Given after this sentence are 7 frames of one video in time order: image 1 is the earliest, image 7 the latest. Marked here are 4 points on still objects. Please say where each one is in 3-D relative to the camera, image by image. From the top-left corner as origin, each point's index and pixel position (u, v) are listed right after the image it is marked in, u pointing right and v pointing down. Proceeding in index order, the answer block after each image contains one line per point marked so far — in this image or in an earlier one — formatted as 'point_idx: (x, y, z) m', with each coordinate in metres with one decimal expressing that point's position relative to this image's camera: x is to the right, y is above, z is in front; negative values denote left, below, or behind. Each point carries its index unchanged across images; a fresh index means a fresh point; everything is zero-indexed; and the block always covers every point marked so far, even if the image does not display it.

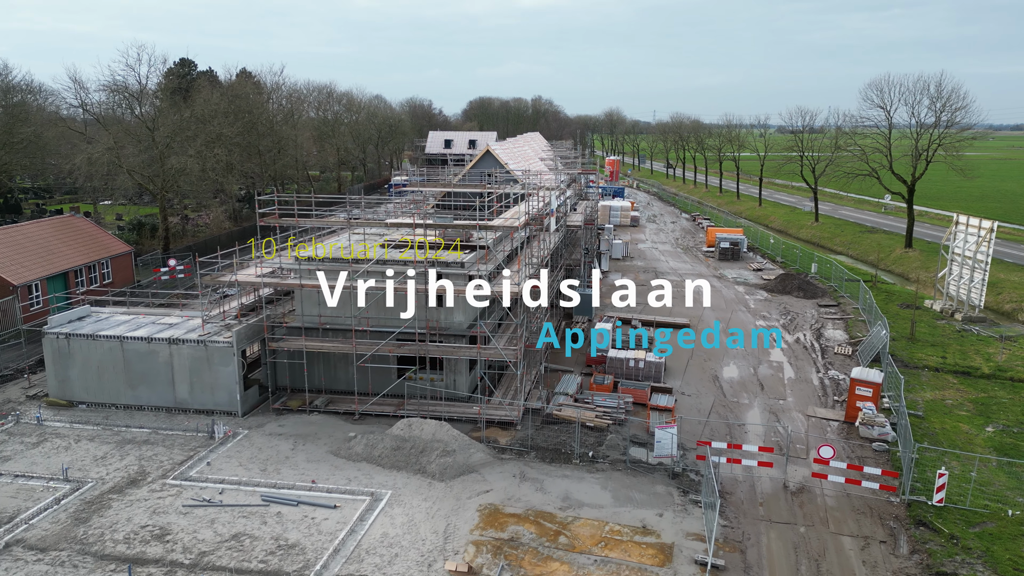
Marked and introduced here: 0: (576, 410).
0: (+1.6, -3.1, +17.9) m
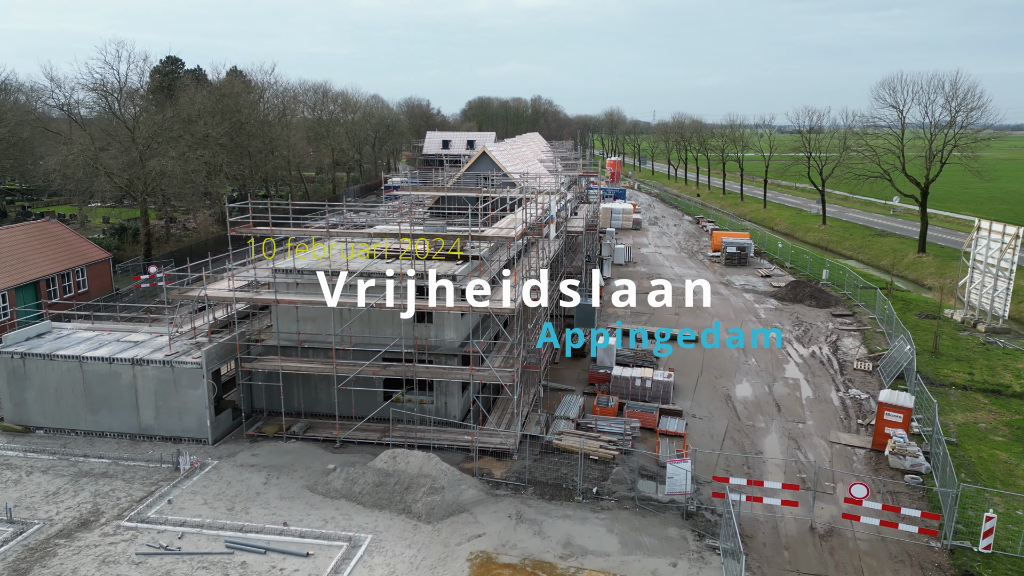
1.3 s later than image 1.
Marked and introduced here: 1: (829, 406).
0: (+1.5, -3.5, +16.3) m
1: (+9.1, -3.4, +20.0) m
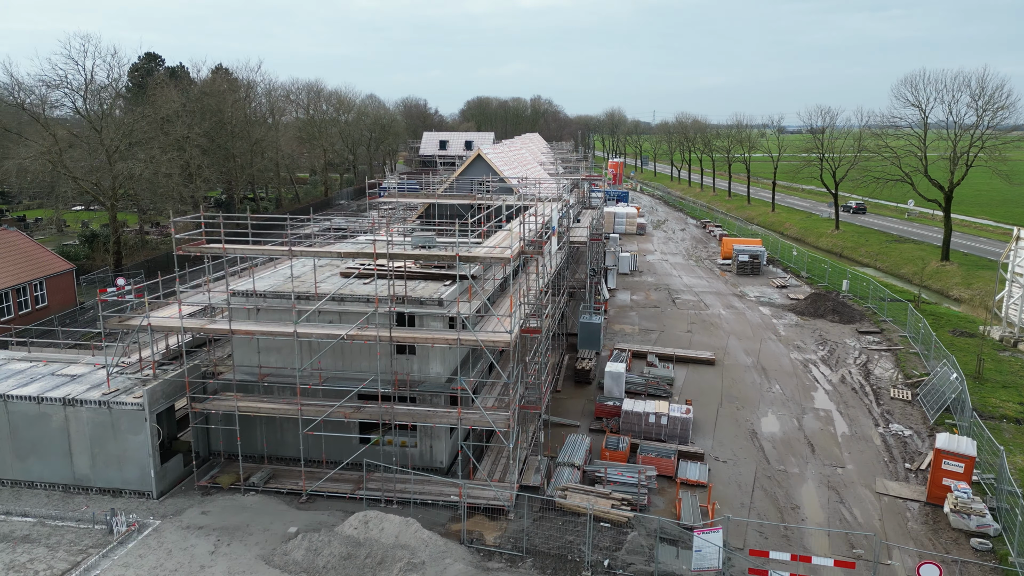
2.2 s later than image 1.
0: (+1.4, -4.1, +13.9) m
1: (+9.0, -4.0, +17.6) m
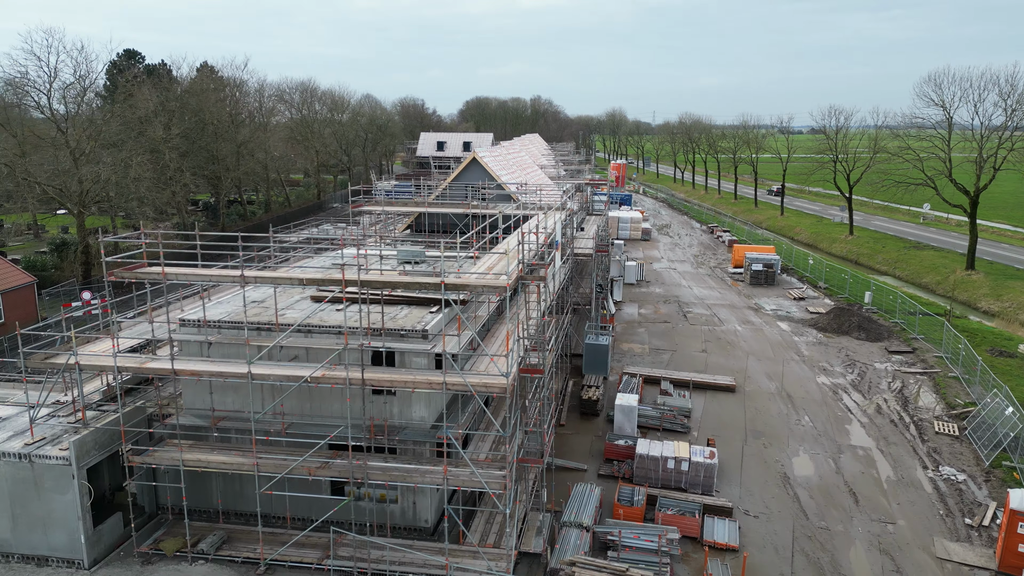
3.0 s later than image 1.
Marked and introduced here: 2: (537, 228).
0: (+1.4, -4.6, +11.6) m
1: (+8.9, -4.5, +15.3) m
2: (+0.7, +1.6, +18.8) m
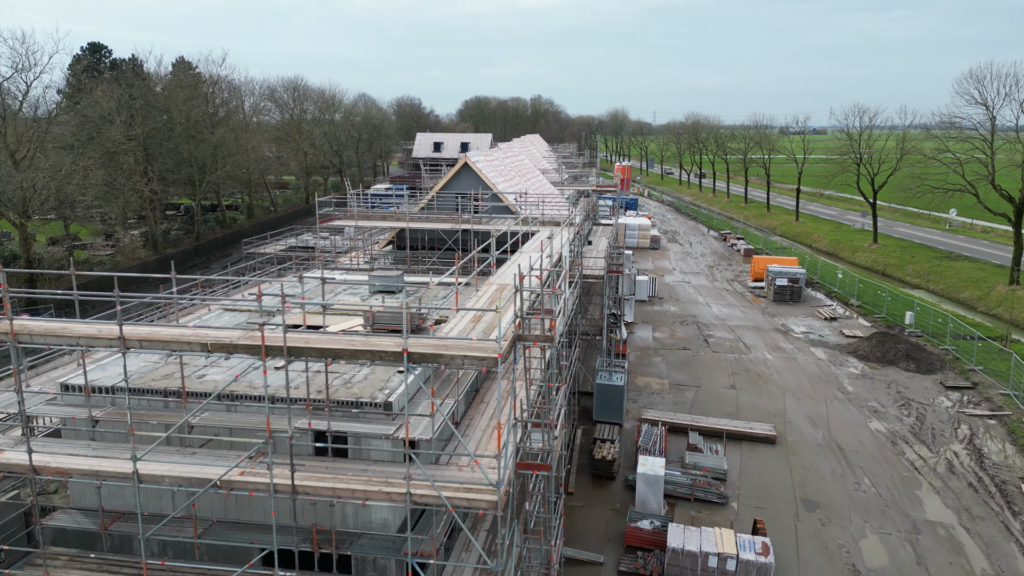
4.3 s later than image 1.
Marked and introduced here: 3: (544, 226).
0: (+1.3, -5.4, +8.2) m
1: (+8.9, -5.3, +11.9) m
2: (+0.6, +0.8, +15.5) m
3: (+0.9, +1.7, +19.2) m
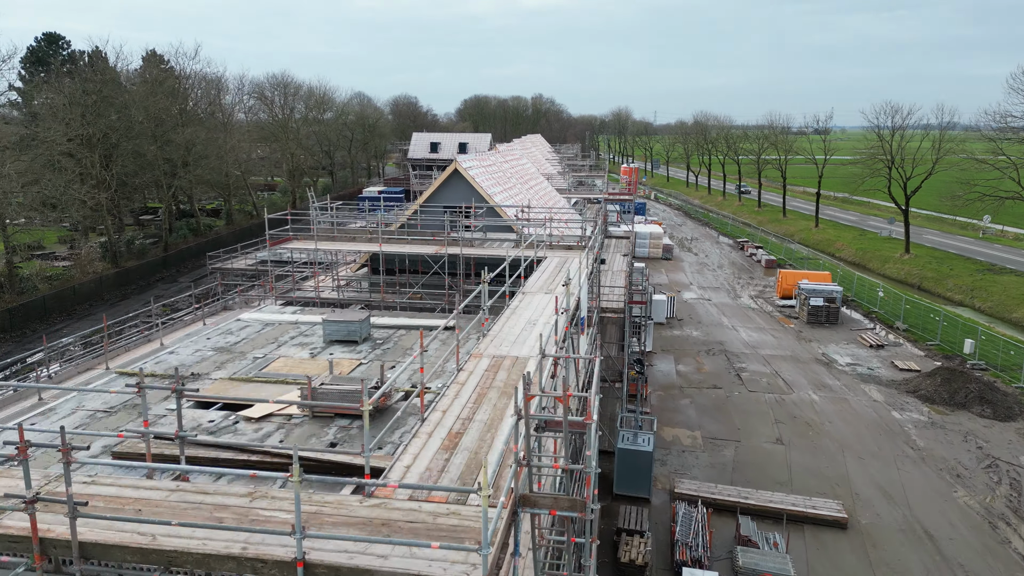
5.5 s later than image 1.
0: (+1.3, -6.2, +4.5) m
1: (+8.8, -6.1, +8.2) m
2: (+0.6, 0.0, +11.8) m
3: (+0.9, +0.9, +15.5) m
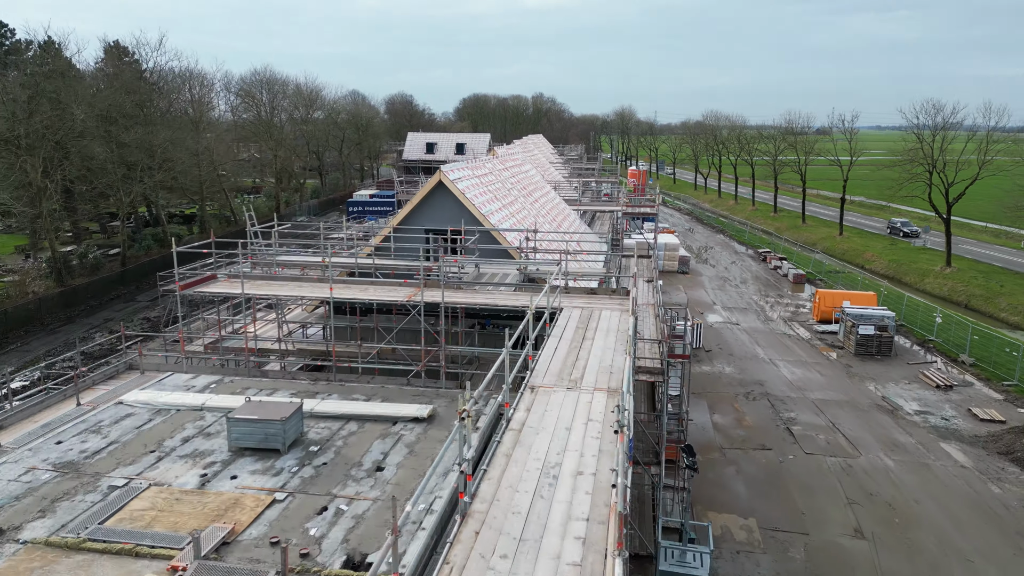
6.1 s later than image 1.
0: (+1.3, -7.1, +0.6) m
1: (+8.9, -7.0, +4.3) m
2: (+0.6, -0.9, +7.8) m
3: (+0.9, 0.0, +11.5) m
